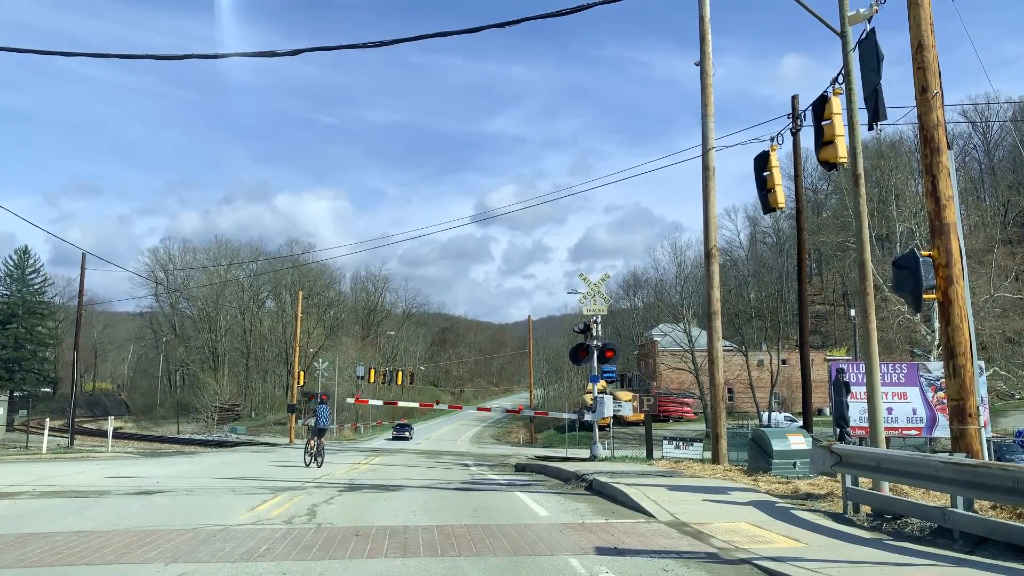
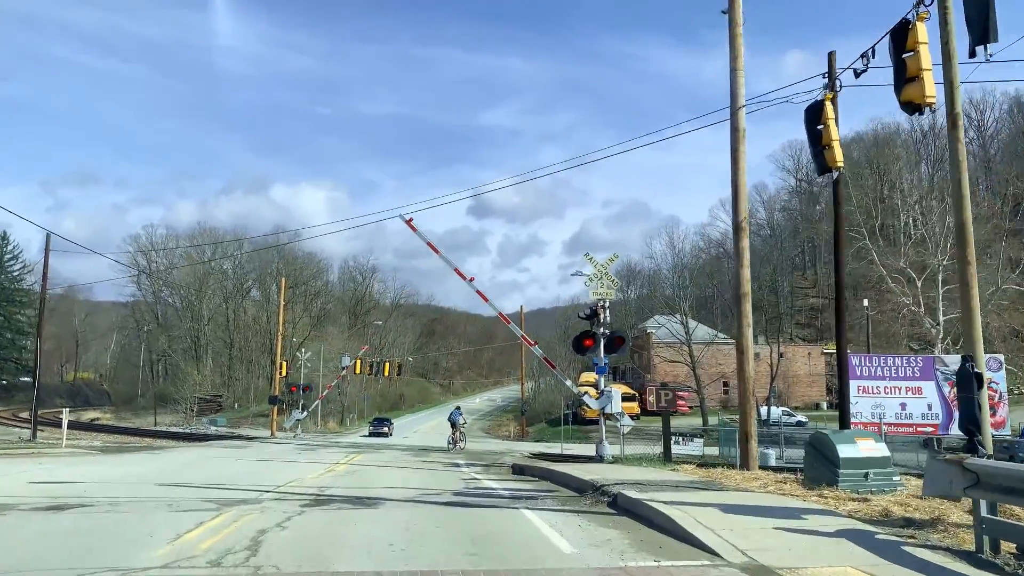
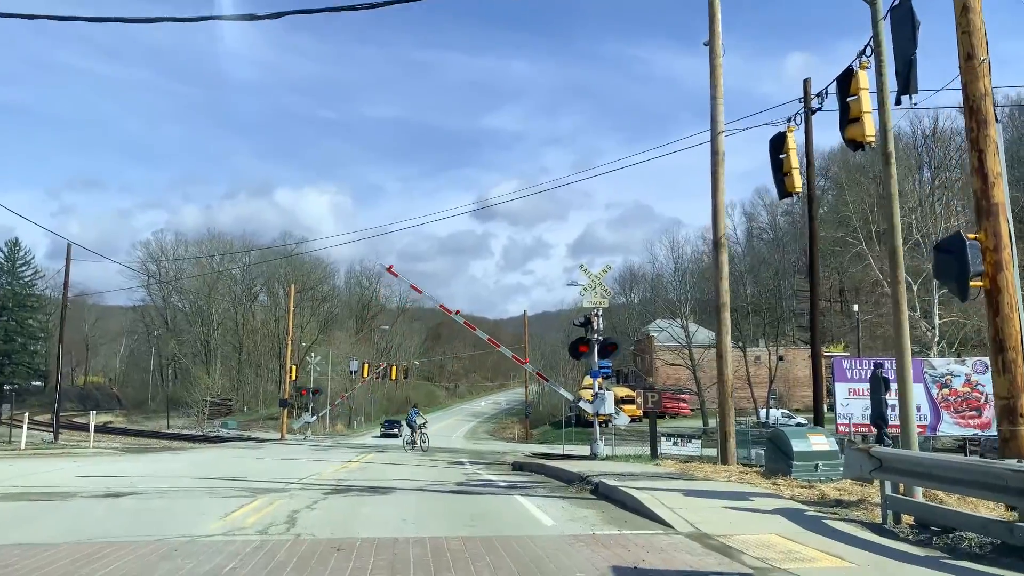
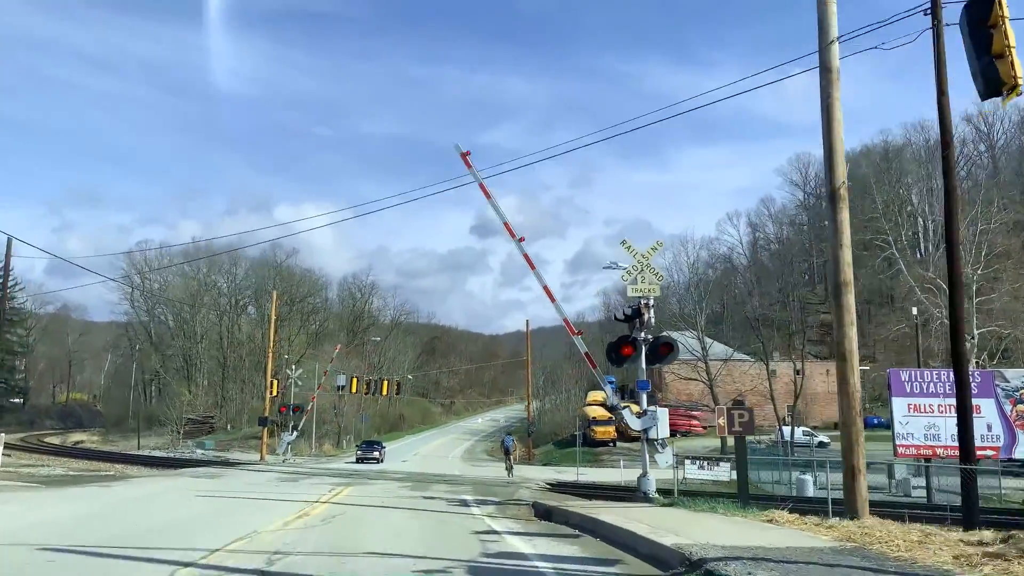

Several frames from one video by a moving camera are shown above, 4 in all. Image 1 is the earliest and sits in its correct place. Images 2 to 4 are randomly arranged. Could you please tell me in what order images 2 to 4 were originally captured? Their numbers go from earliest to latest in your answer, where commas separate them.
3, 2, 4
